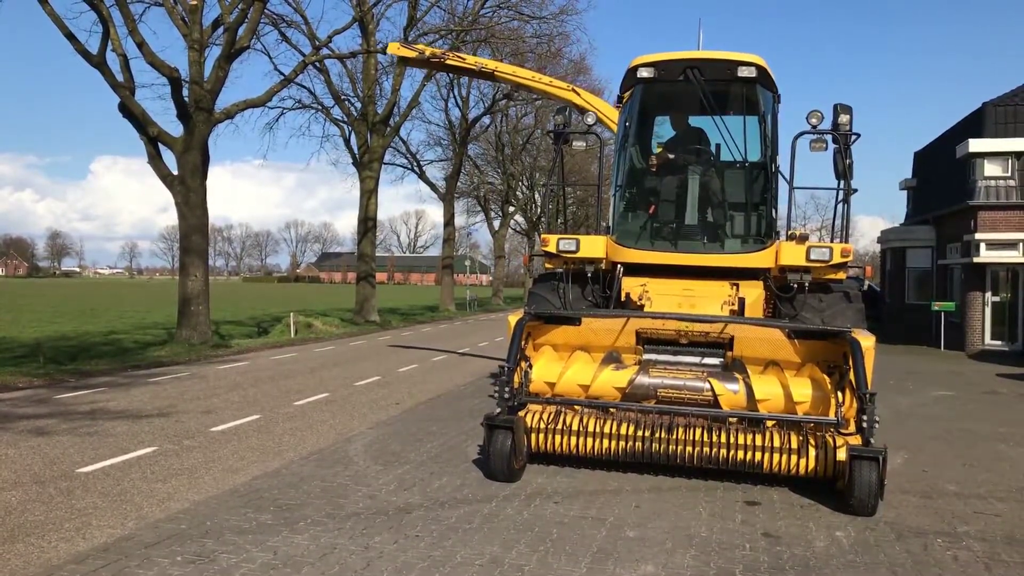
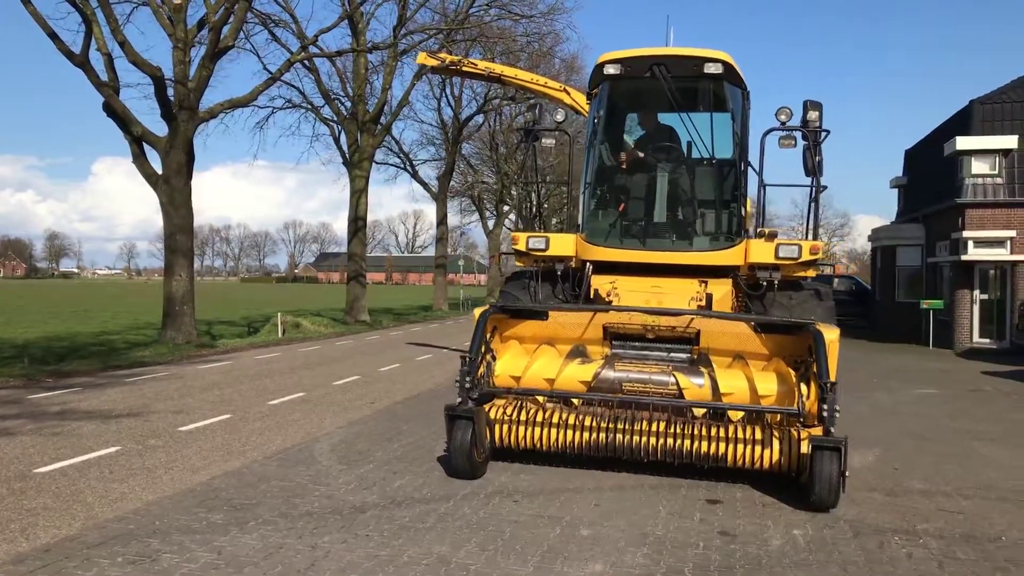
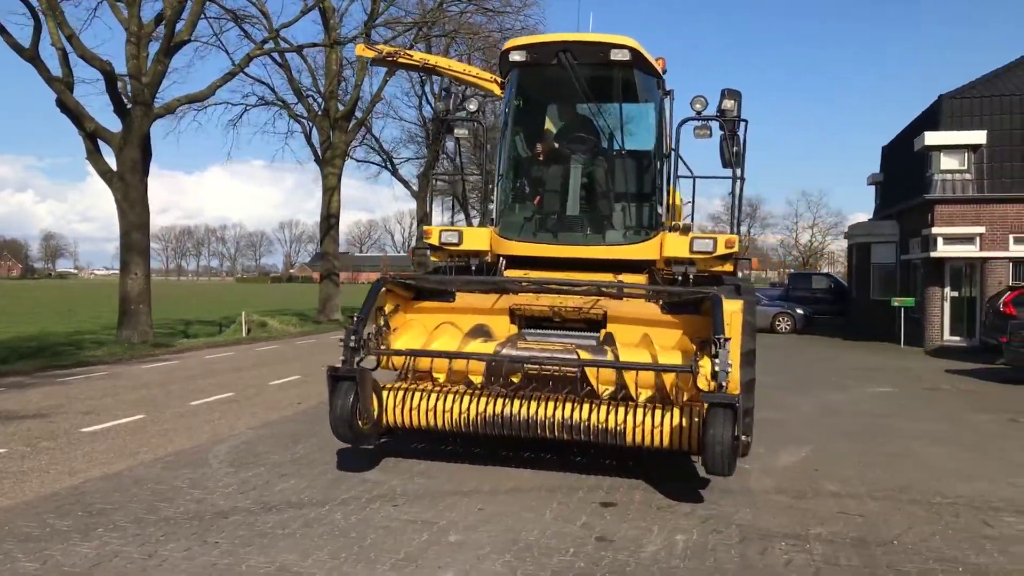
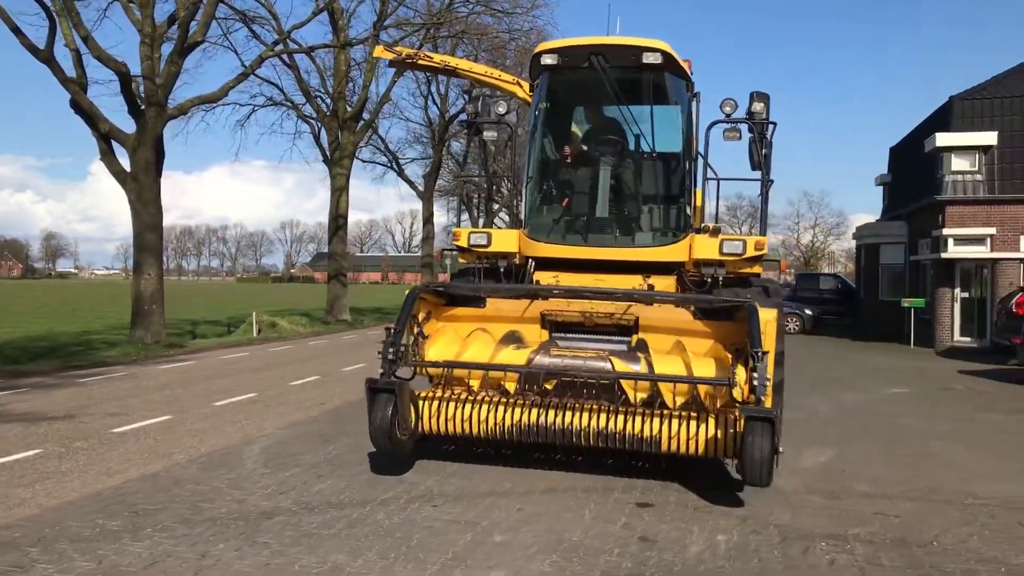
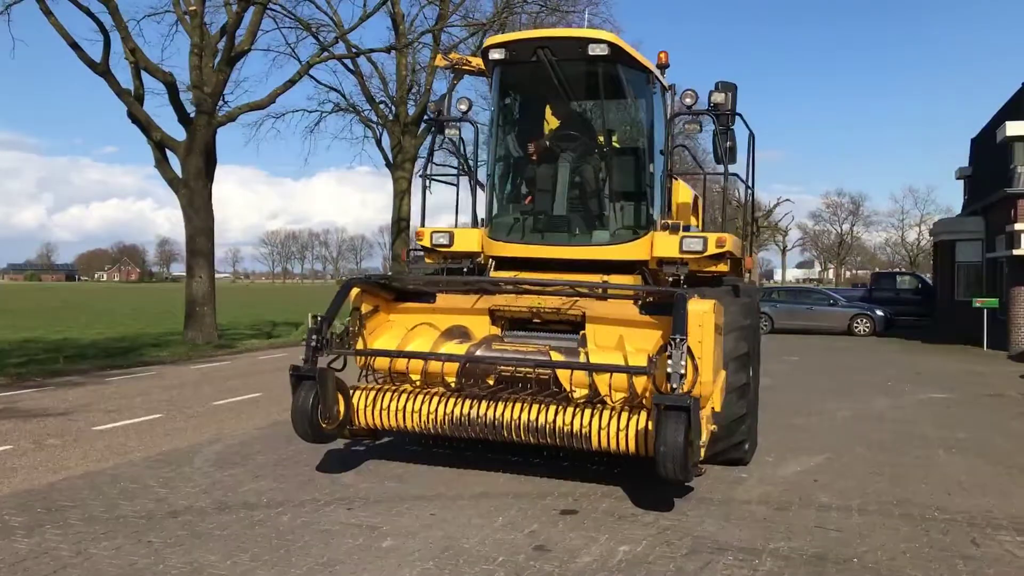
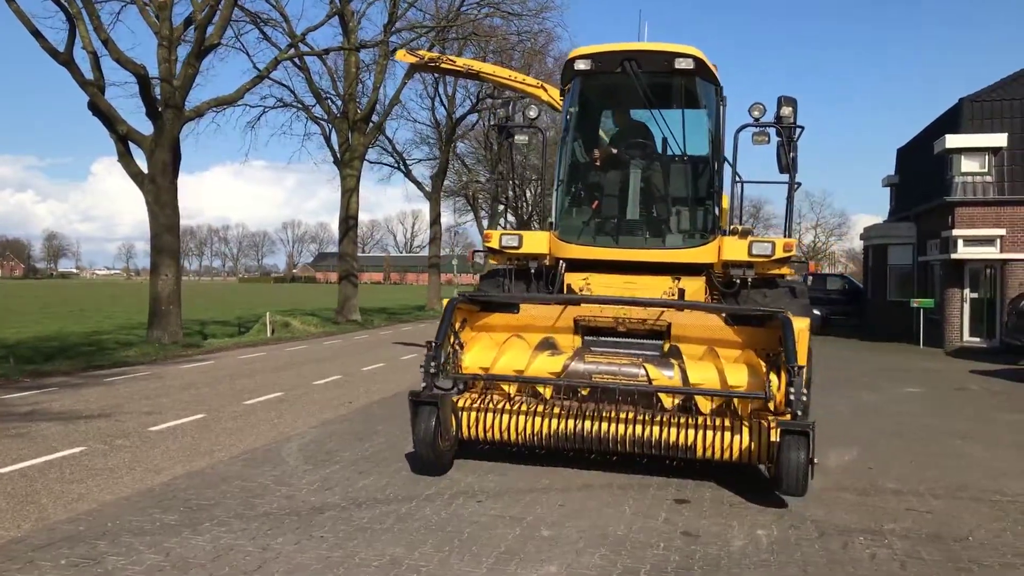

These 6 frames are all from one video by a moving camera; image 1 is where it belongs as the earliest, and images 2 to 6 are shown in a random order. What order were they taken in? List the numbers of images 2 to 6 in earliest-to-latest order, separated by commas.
2, 6, 4, 3, 5
